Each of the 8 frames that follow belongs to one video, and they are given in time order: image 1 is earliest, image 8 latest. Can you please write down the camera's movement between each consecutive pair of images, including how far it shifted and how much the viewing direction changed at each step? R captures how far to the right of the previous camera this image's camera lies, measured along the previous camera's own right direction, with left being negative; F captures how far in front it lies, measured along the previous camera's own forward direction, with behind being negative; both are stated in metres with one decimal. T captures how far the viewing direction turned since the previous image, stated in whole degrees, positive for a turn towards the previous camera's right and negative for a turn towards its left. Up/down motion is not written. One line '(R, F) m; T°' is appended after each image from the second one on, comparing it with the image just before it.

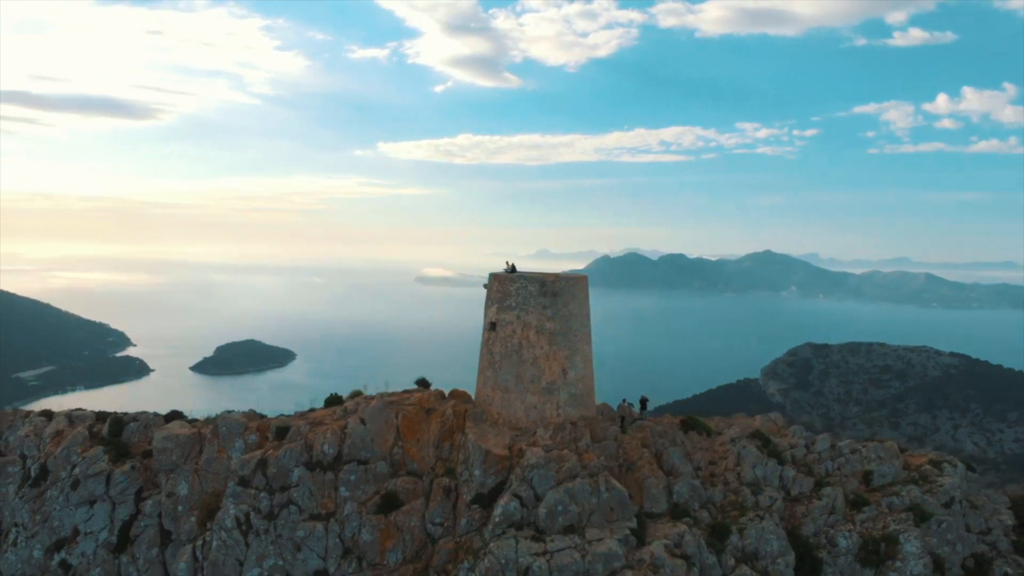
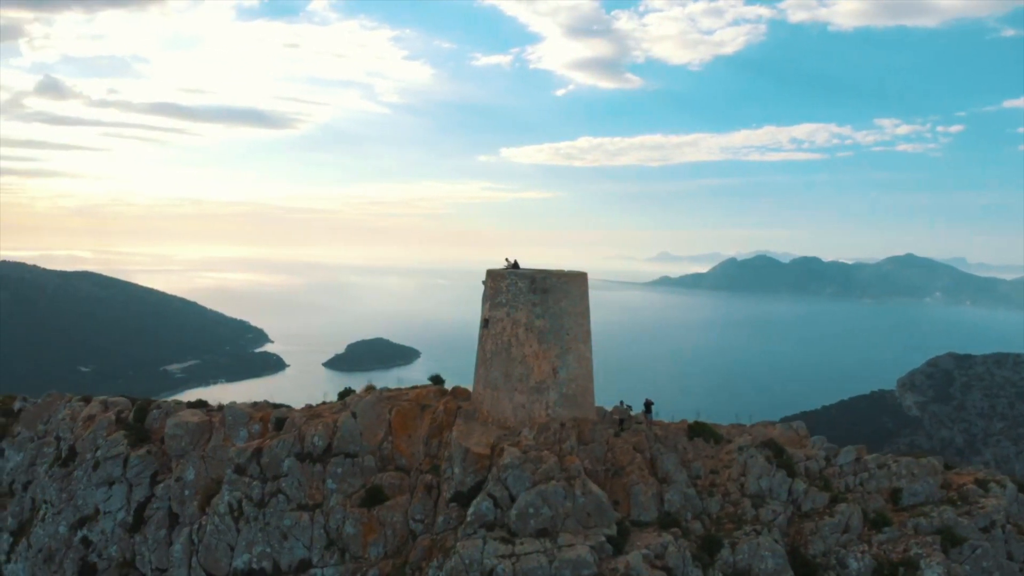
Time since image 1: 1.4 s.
(+2.6, +0.6) m; -8°
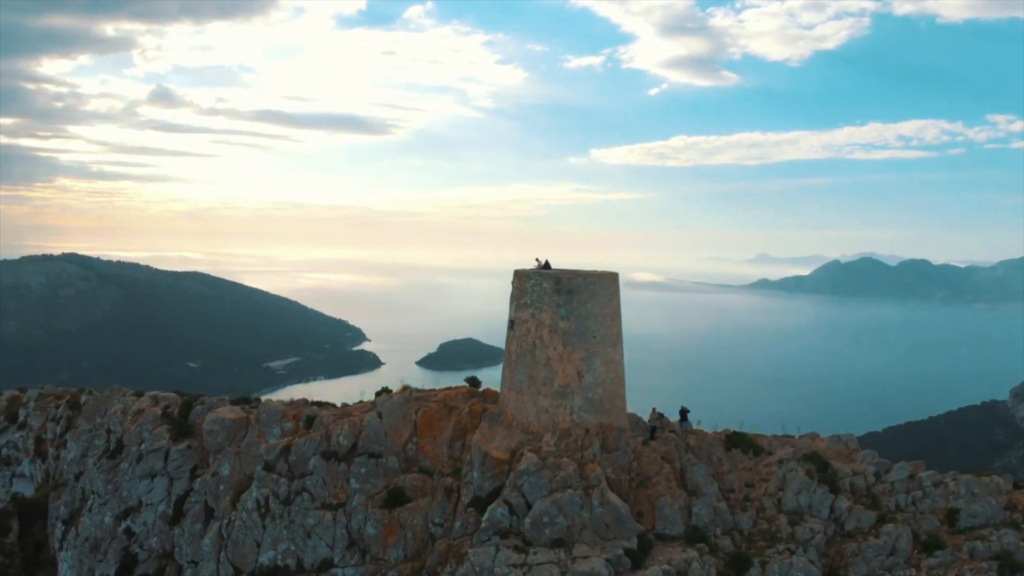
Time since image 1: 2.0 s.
(+1.3, +0.5) m; -6°
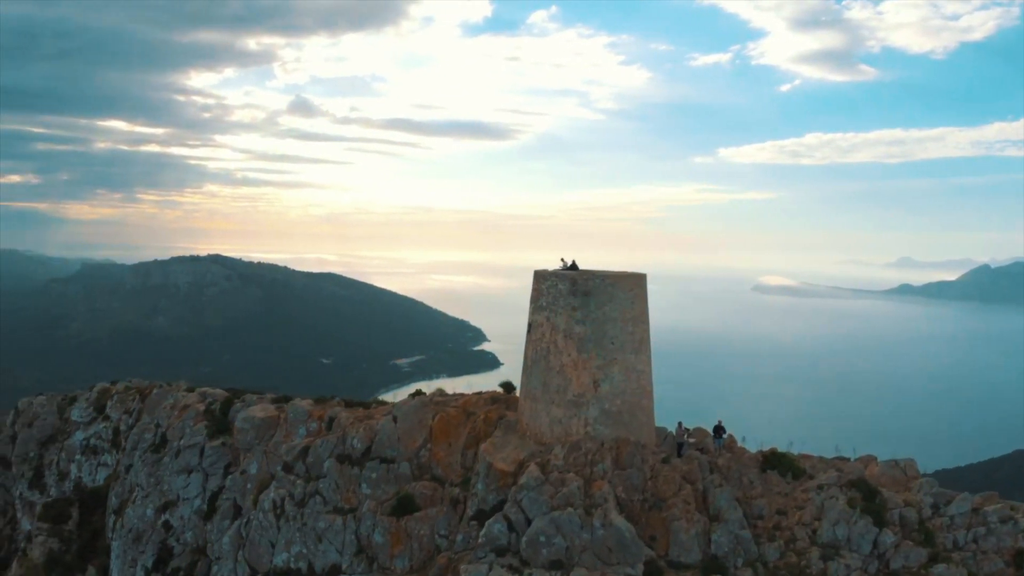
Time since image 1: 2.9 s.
(+1.9, +1.0) m; -8°
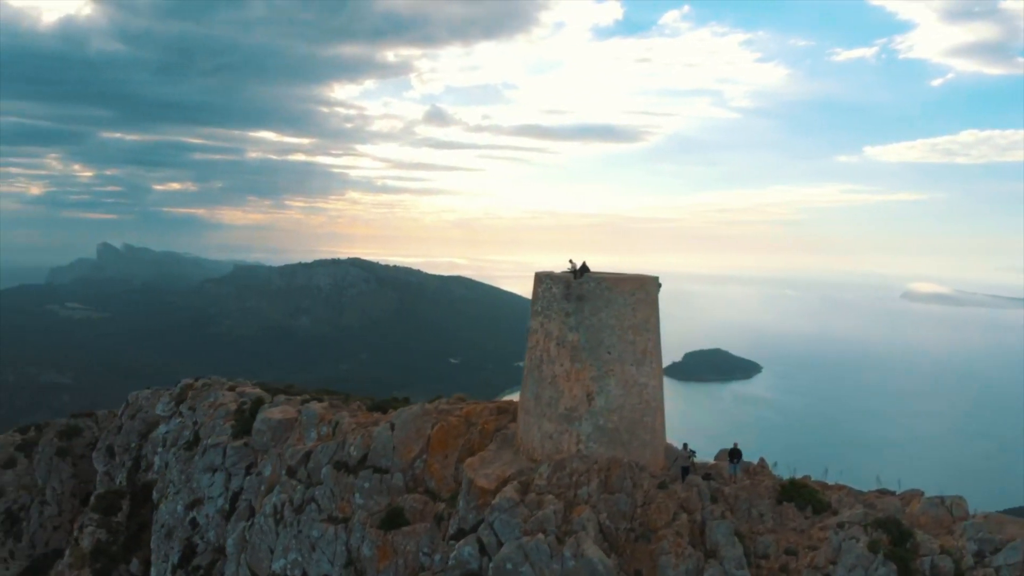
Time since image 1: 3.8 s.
(+2.3, +1.2) m; -9°
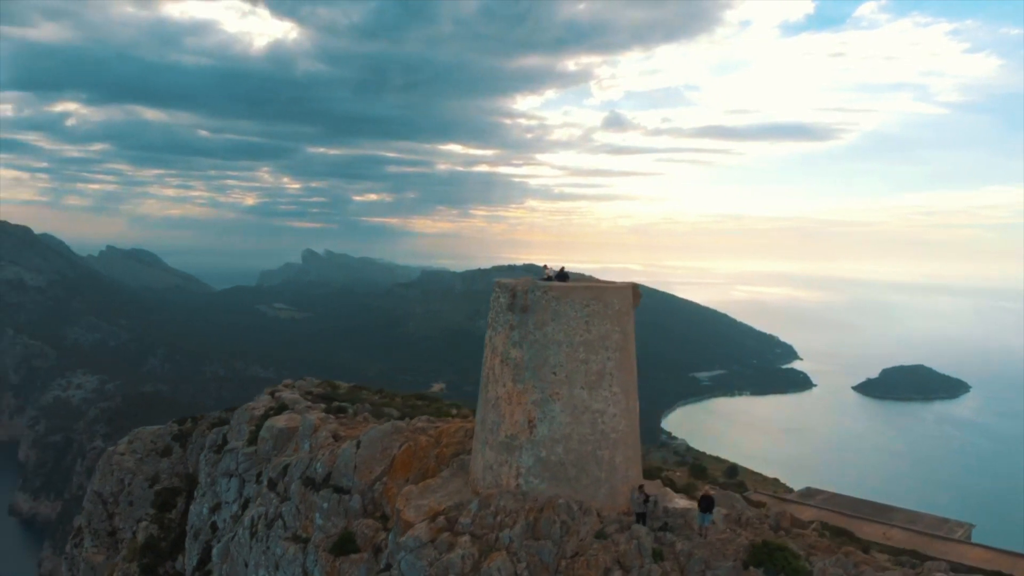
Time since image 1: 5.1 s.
(+3.5, +2.0) m; -12°
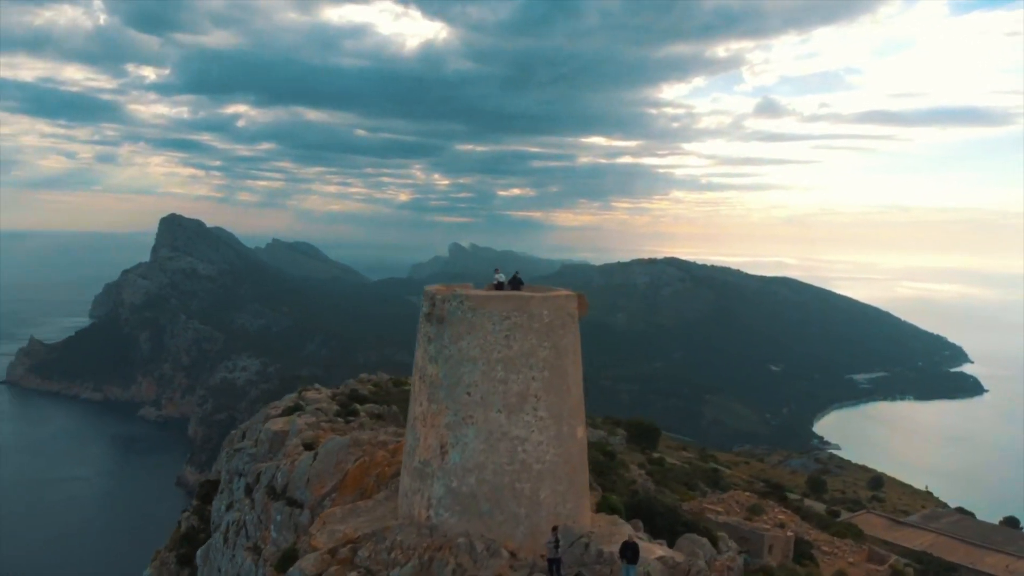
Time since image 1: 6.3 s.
(+2.9, +1.6) m; -10°
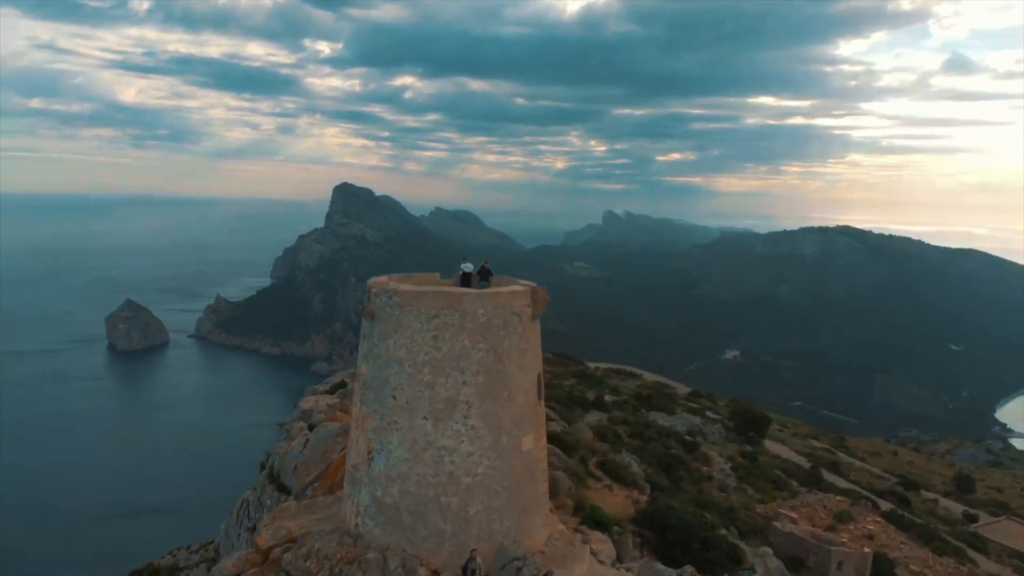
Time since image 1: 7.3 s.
(+2.6, +1.3) m; -11°
